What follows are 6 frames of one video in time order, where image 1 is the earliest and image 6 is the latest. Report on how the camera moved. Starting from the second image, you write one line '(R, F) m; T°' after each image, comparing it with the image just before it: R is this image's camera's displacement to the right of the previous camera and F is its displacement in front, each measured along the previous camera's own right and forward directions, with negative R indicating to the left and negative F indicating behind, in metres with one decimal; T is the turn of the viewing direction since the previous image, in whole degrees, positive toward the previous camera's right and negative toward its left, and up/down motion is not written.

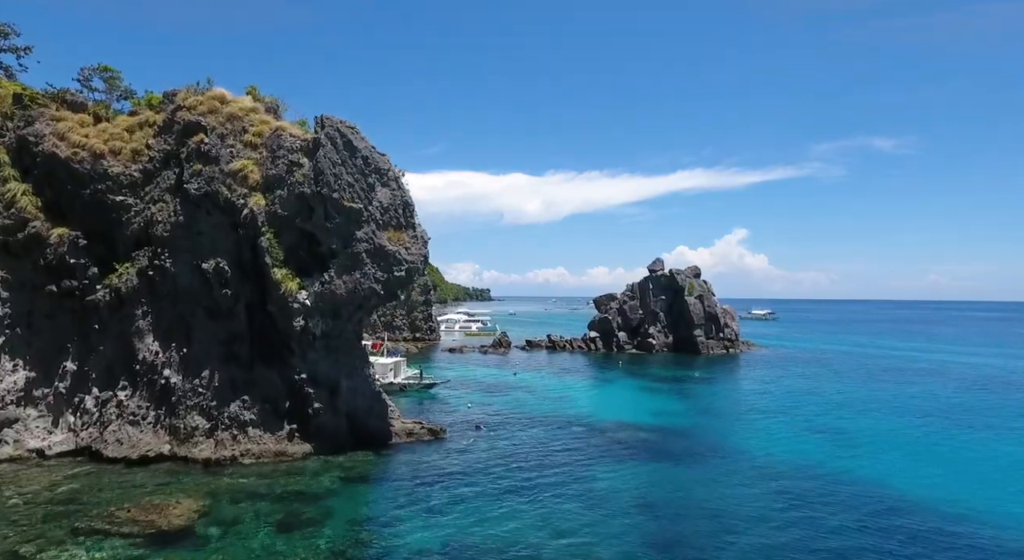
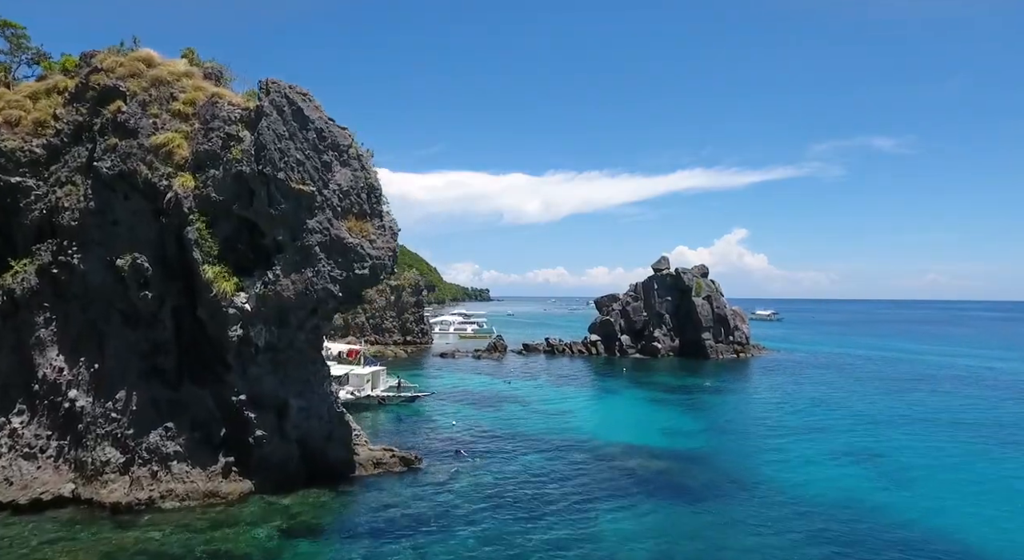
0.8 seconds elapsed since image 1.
(+0.5, +5.4) m; 0°
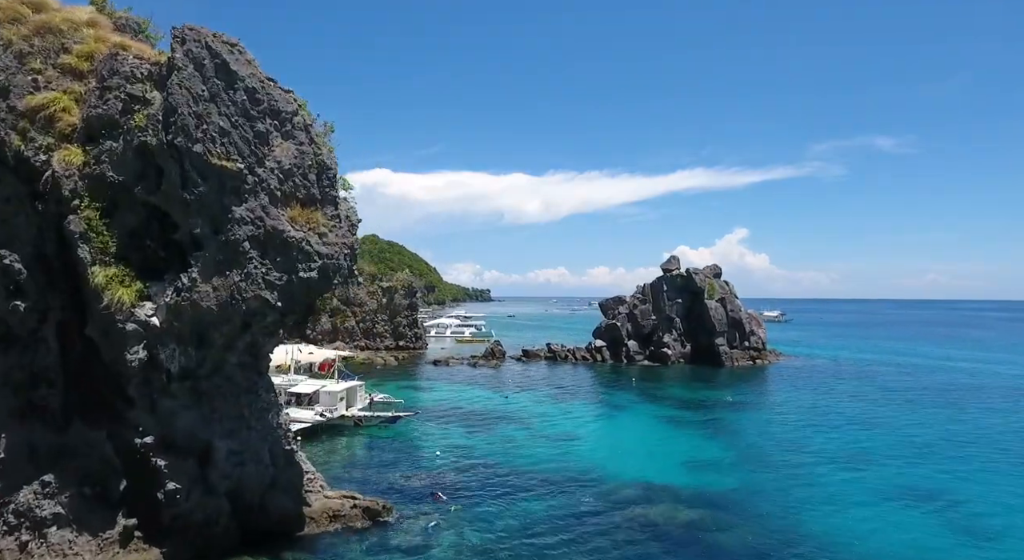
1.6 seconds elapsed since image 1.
(+0.3, +5.7) m; 0°
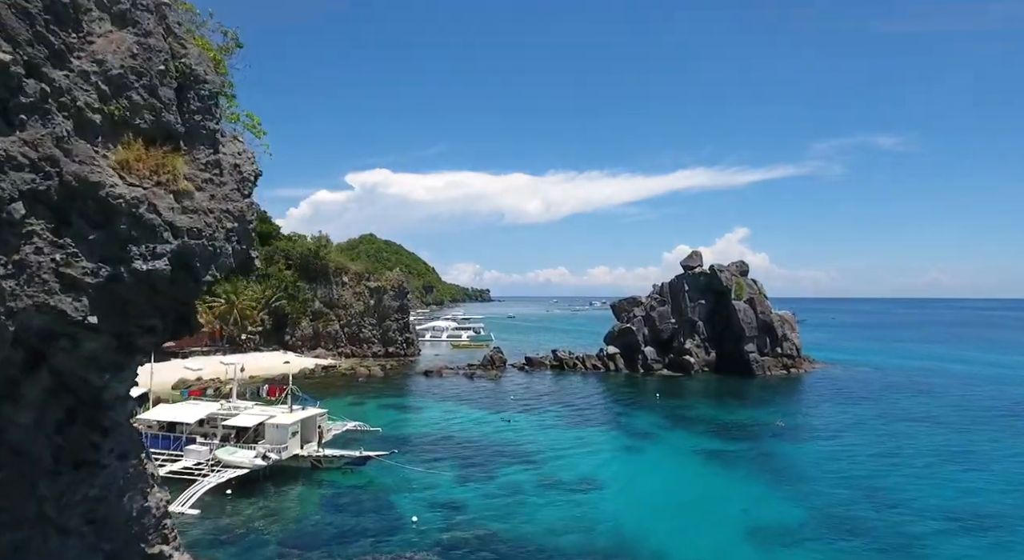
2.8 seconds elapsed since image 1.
(-0.2, +8.7) m; 0°
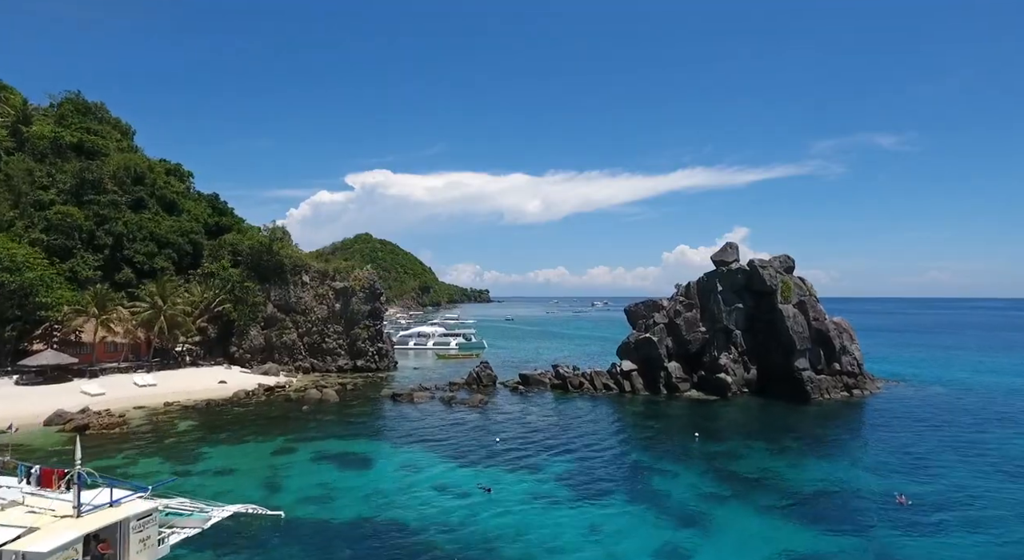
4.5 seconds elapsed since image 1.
(+0.8, +13.5) m; 0°
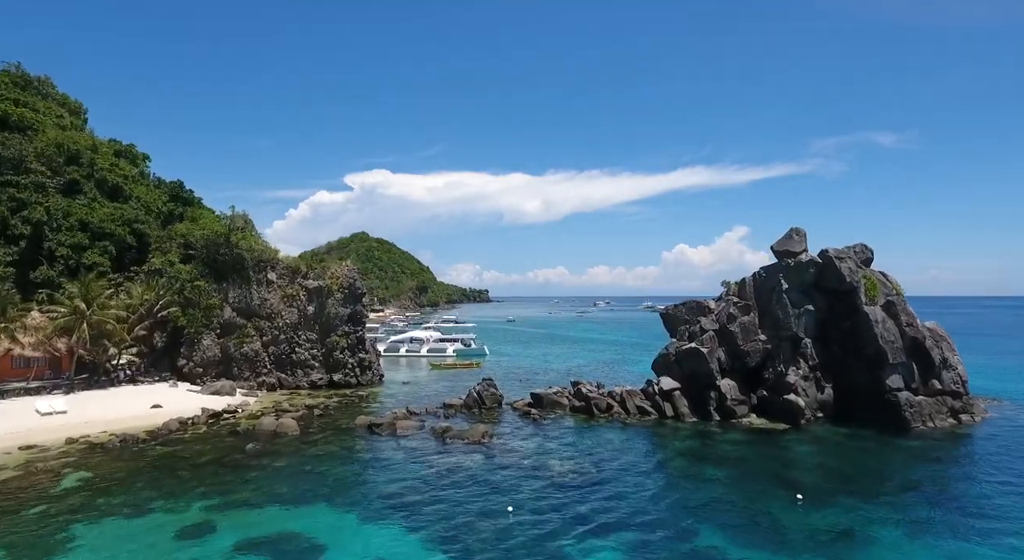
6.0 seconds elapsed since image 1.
(-0.7, +11.5) m; 0°
